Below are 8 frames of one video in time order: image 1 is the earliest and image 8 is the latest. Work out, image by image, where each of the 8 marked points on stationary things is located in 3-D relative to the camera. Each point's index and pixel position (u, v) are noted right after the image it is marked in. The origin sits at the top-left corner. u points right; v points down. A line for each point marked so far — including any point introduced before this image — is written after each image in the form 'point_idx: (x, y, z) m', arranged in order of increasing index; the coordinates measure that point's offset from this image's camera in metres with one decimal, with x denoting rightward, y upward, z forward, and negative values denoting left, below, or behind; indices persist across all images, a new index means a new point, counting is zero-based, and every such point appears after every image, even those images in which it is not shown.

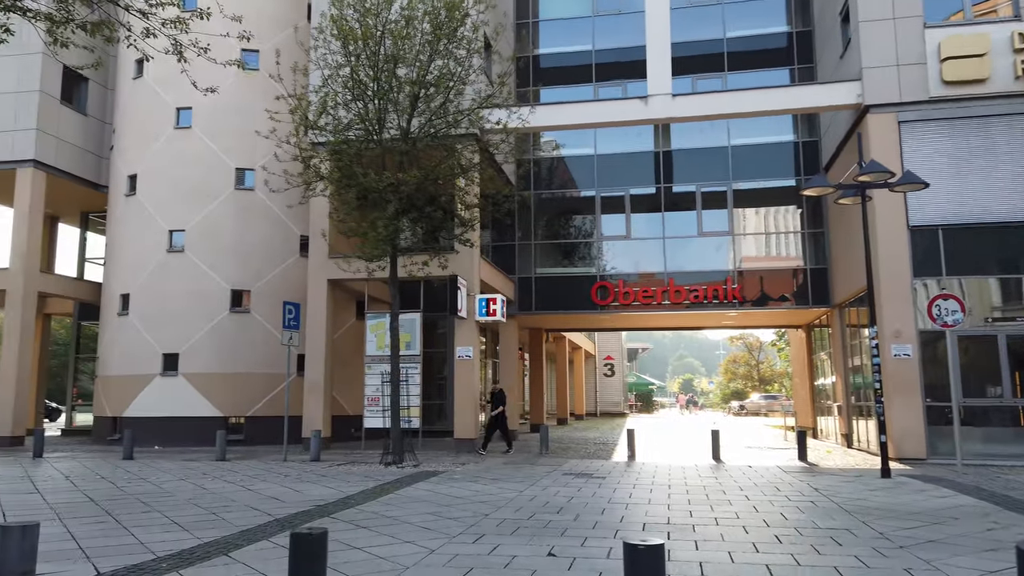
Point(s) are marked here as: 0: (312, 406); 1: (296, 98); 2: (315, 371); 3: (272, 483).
0: (-5.2, -3.0, +20.0) m
1: (-4.7, +4.1, +16.6) m
2: (-5.2, -2.1, +20.1) m
3: (-4.0, -3.3, +13.0) m
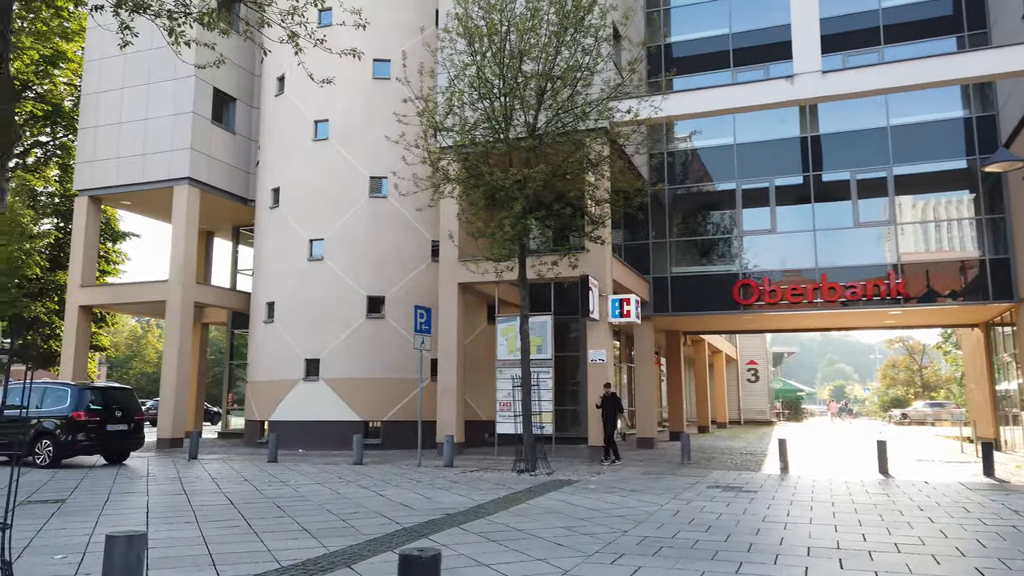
0: (-1.7, -3.1, +19.8) m
1: (-1.9, +4.1, +16.5) m
2: (-1.7, -2.3, +19.9) m
3: (-1.8, -3.3, +12.8) m
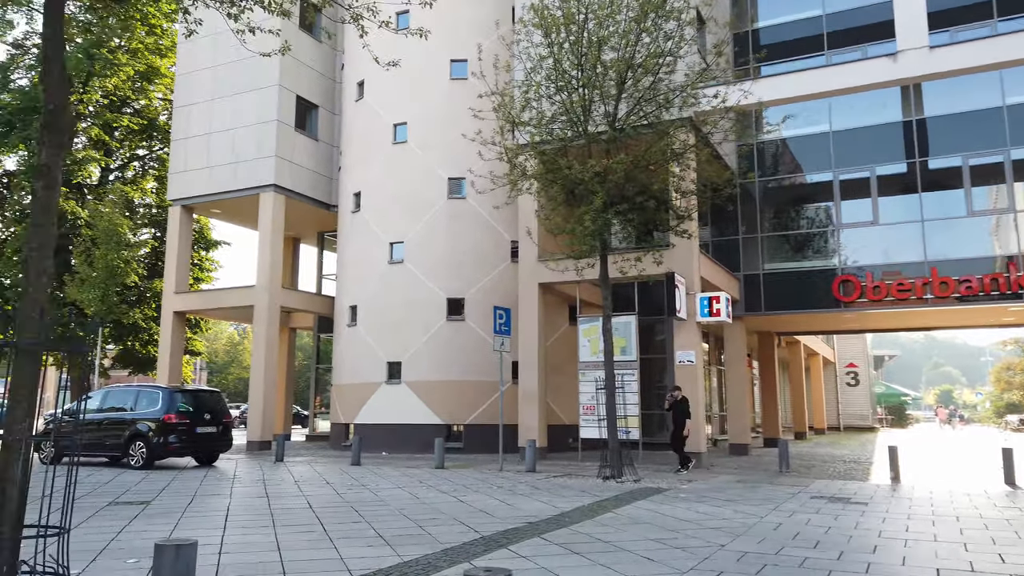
0: (+0.4, -3.2, +19.4) m
1: (-0.3, +4.1, +16.1) m
2: (+0.4, -2.3, +19.5) m
3: (-0.4, -3.3, +12.3) m
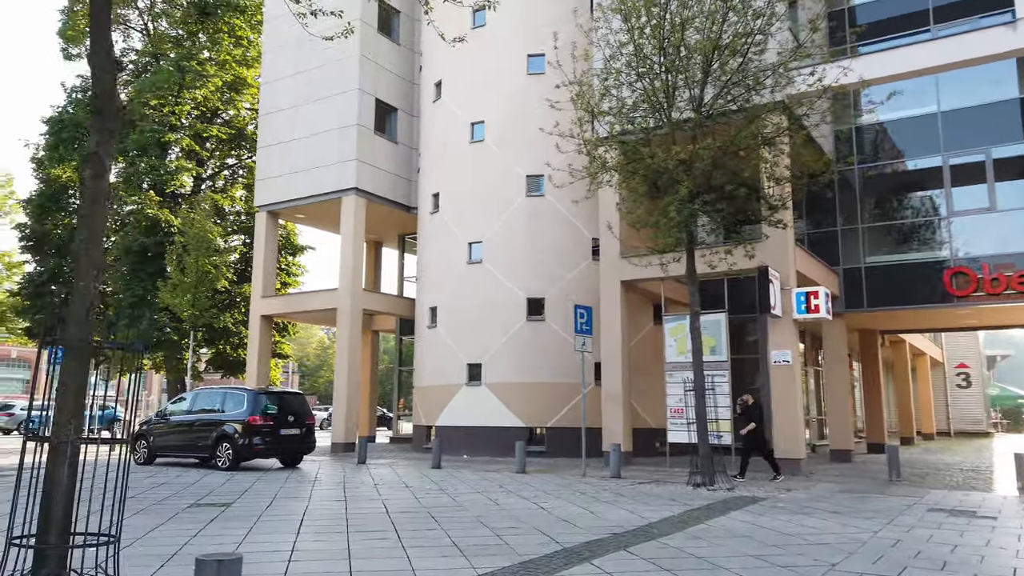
0: (+2.4, -3.1, +18.6) m
1: (+1.3, +4.1, +15.5) m
2: (+2.4, -2.2, +18.7) m
3: (+0.9, -3.3, +11.7) m
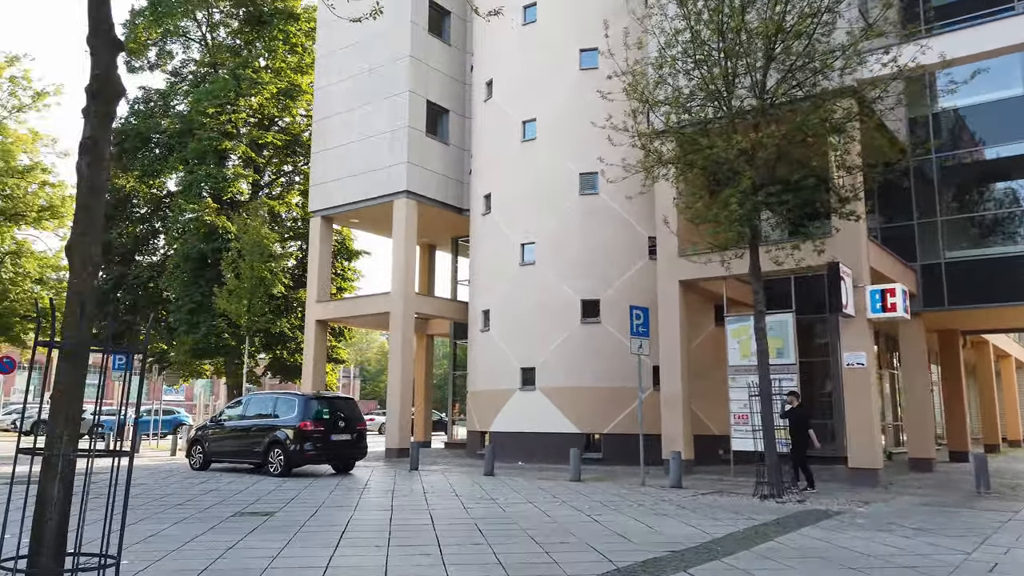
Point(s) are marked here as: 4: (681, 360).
0: (+3.7, -3.1, +17.8) m
1: (+2.3, +4.1, +14.8) m
2: (+3.7, -2.2, +17.9) m
3: (+1.6, -3.3, +11.1) m
4: (+4.0, -1.7, +17.9) m
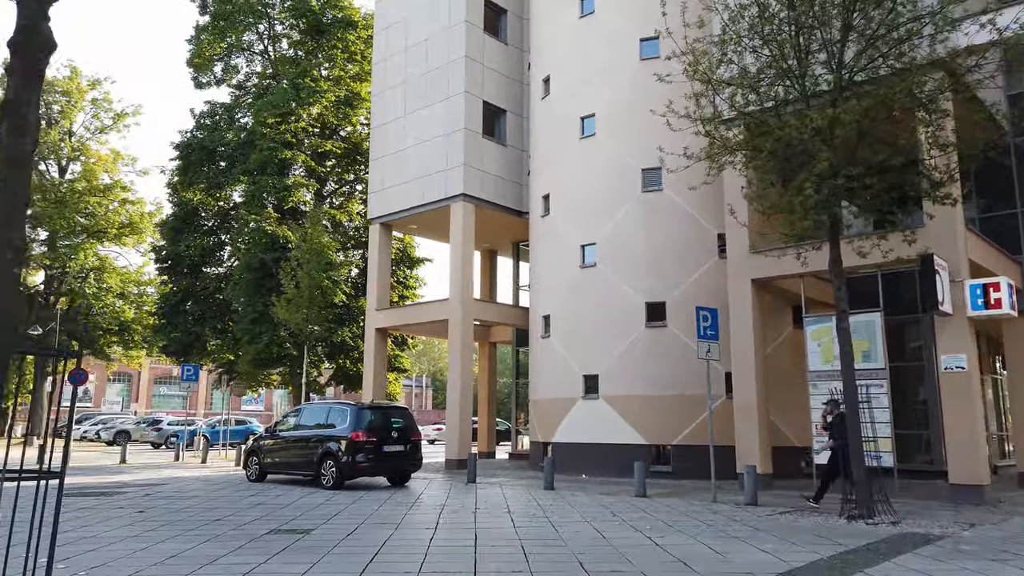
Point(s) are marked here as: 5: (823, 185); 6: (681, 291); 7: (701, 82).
0: (+5.0, -3.1, +16.4) m
1: (+3.2, +4.1, +13.7) m
2: (+5.0, -2.2, +16.5) m
3: (+2.3, -3.2, +9.9) m
4: (+5.2, -1.7, +16.5) m
5: (+4.7, +1.6, +11.5) m
6: (+4.3, -0.1, +19.7) m
7: (+3.3, +3.6, +13.4) m
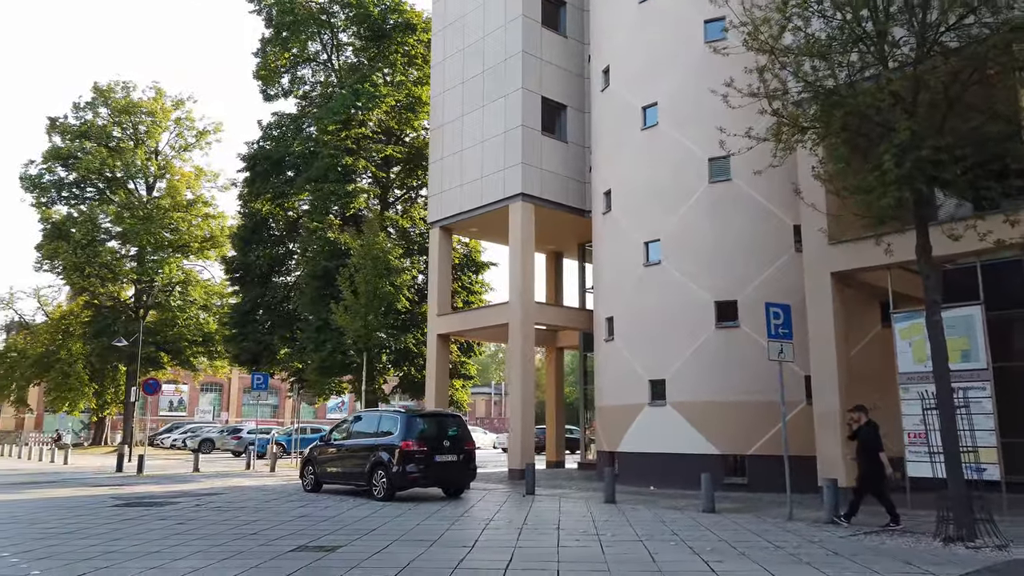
0: (+6.1, -3.0, +14.9) m
1: (+3.9, +4.2, +12.4) m
2: (+6.1, -2.1, +15.0) m
3: (+2.7, -3.1, +8.7) m
4: (+6.3, -1.6, +14.9) m
5: (+5.2, +1.7, +10.0) m
6: (+5.7, 0.0, +18.3) m
7: (+3.9, +3.7, +12.1) m
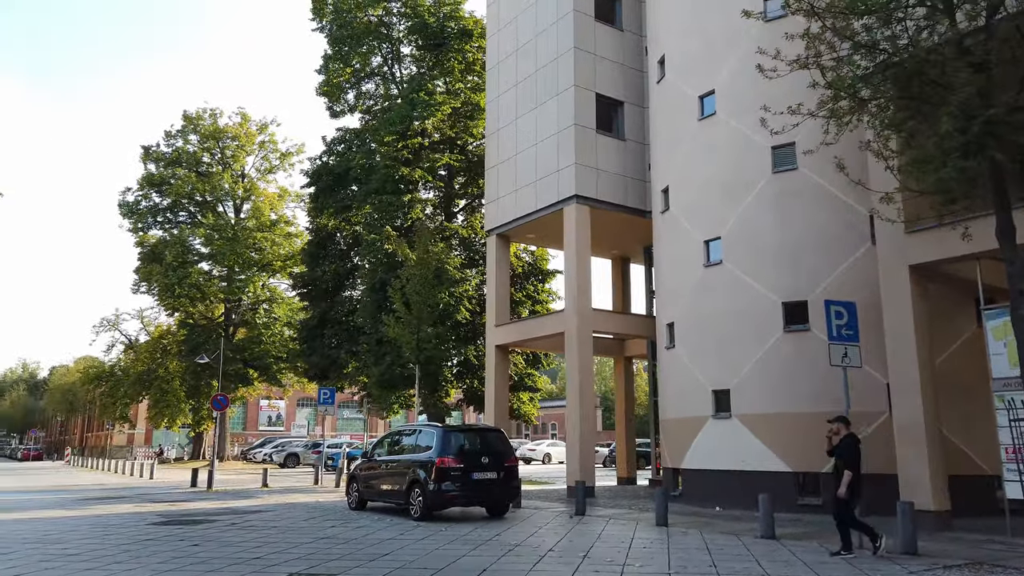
0: (+6.7, -2.9, +13.0) m
1: (+4.1, +4.3, +11.0) m
2: (+6.7, -2.0, +13.1) m
3: (+2.6, -3.0, +7.3) m
4: (+6.9, -1.5, +13.1) m
5: (+5.1, +1.8, +8.4) m
6: (+6.7, 0.0, +16.5) m
7: (+4.1, +3.8, +10.6) m
